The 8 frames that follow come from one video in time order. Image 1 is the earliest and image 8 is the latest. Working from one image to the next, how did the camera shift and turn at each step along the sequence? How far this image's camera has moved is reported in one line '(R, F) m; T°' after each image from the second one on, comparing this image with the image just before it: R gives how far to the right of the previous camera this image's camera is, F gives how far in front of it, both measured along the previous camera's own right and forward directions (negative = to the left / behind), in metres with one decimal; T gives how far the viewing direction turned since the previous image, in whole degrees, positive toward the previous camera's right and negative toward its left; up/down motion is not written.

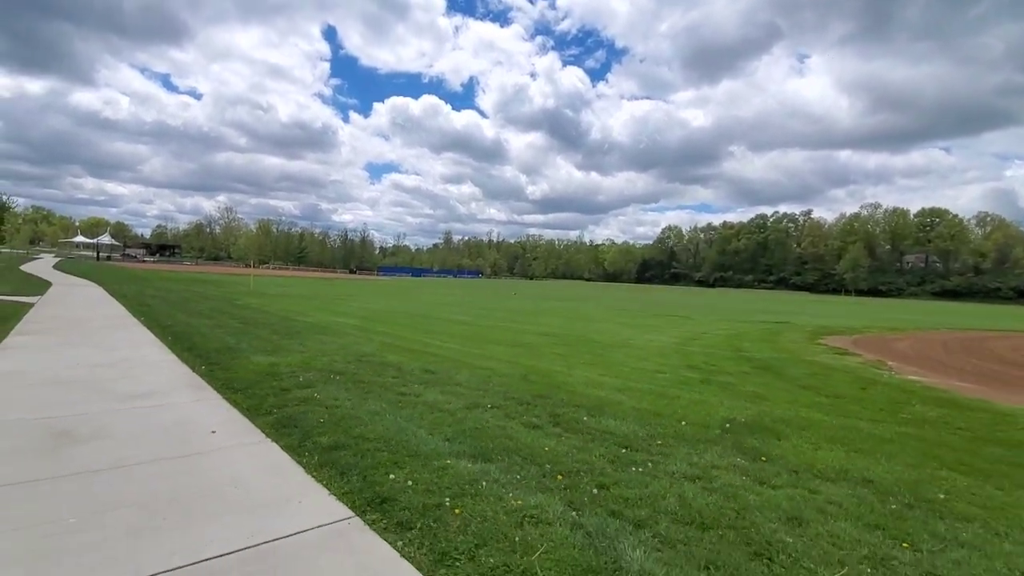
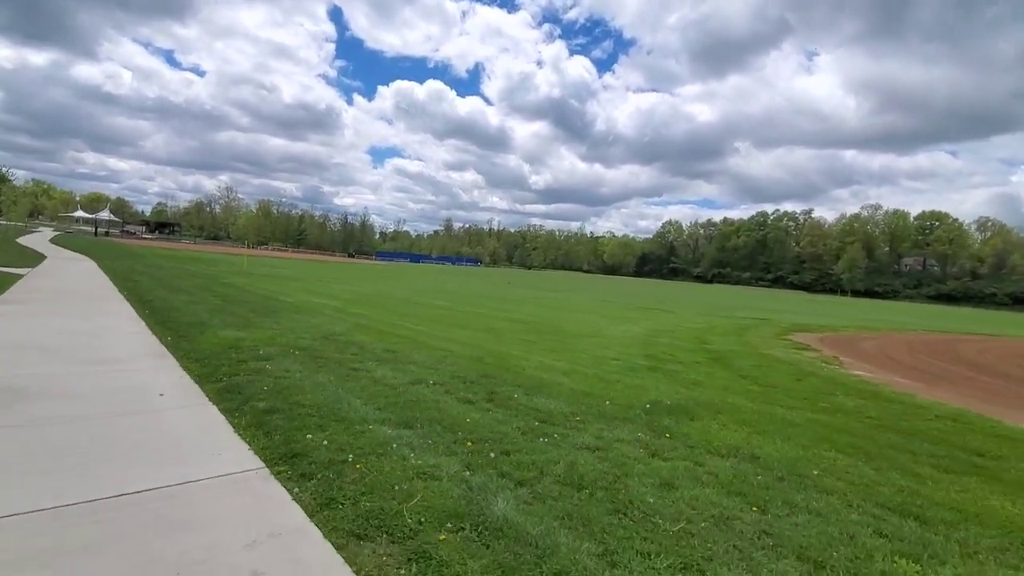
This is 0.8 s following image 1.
(+0.9, -0.4) m; 0°
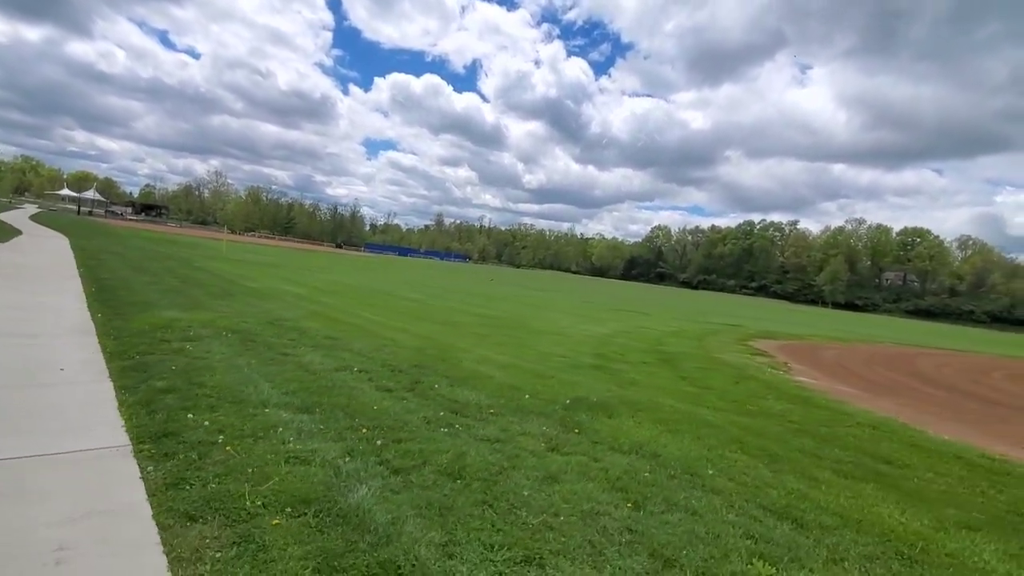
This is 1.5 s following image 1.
(+0.9, +0.1) m; +1°
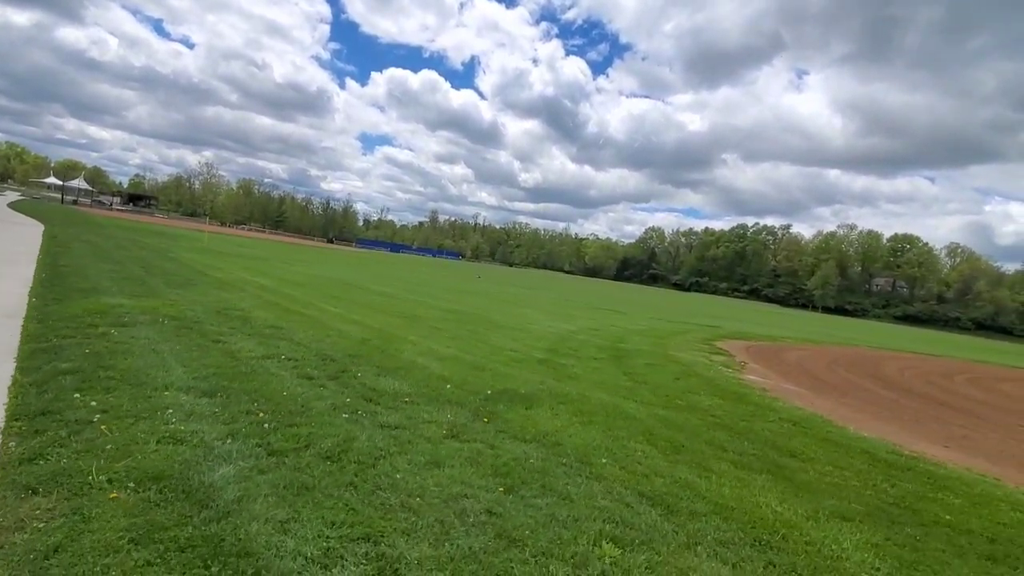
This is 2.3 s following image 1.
(+1.0, 0.0) m; +1°
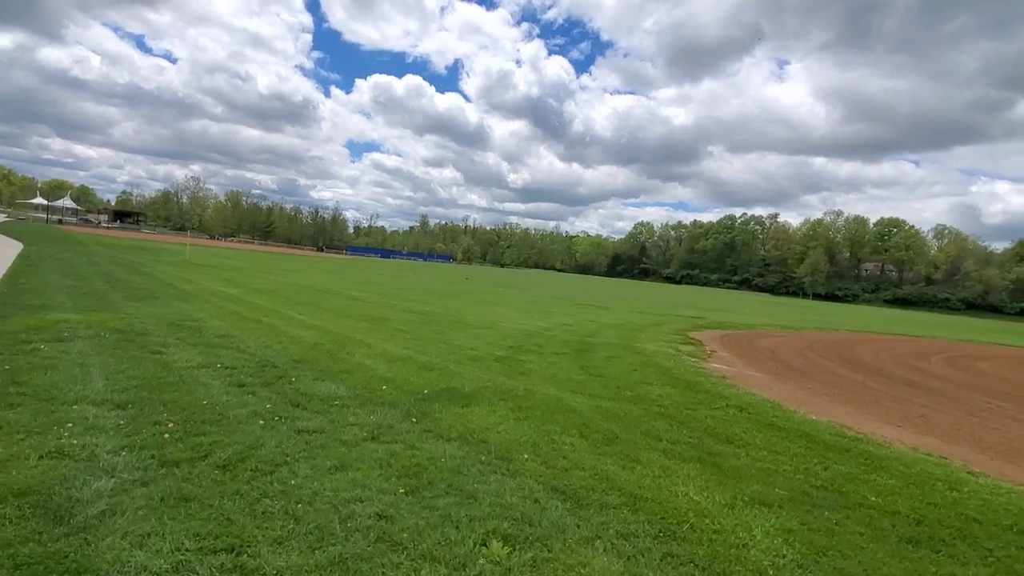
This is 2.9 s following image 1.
(+0.8, +0.2) m; +1°
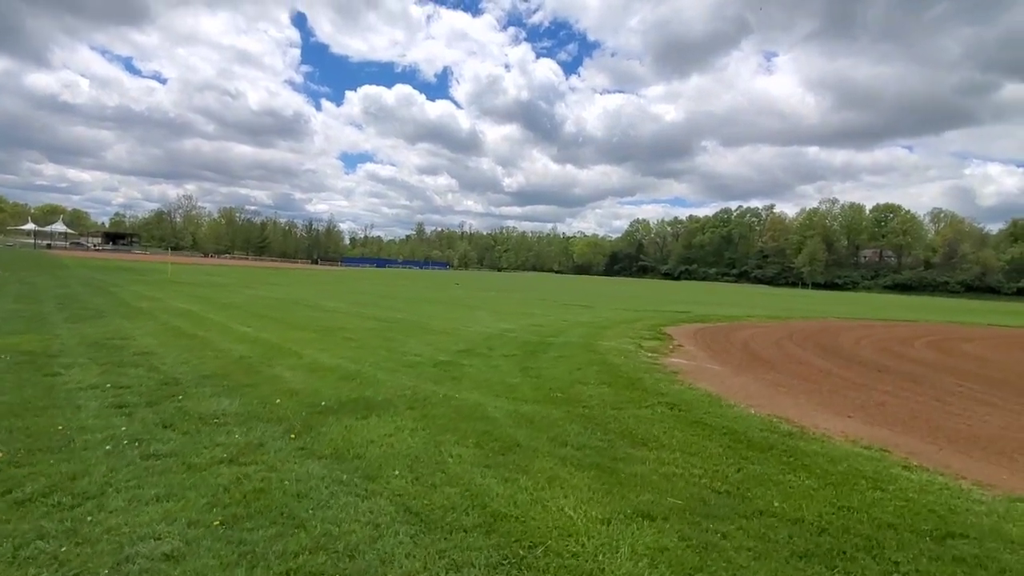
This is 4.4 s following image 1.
(+1.3, +0.6) m; 0°
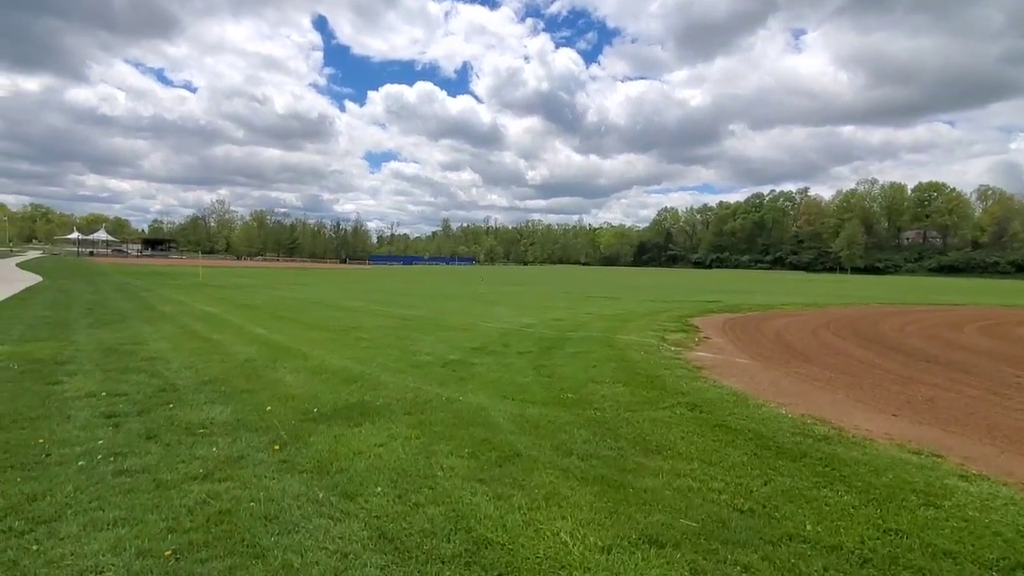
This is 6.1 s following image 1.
(+0.3, +0.5) m; -3°
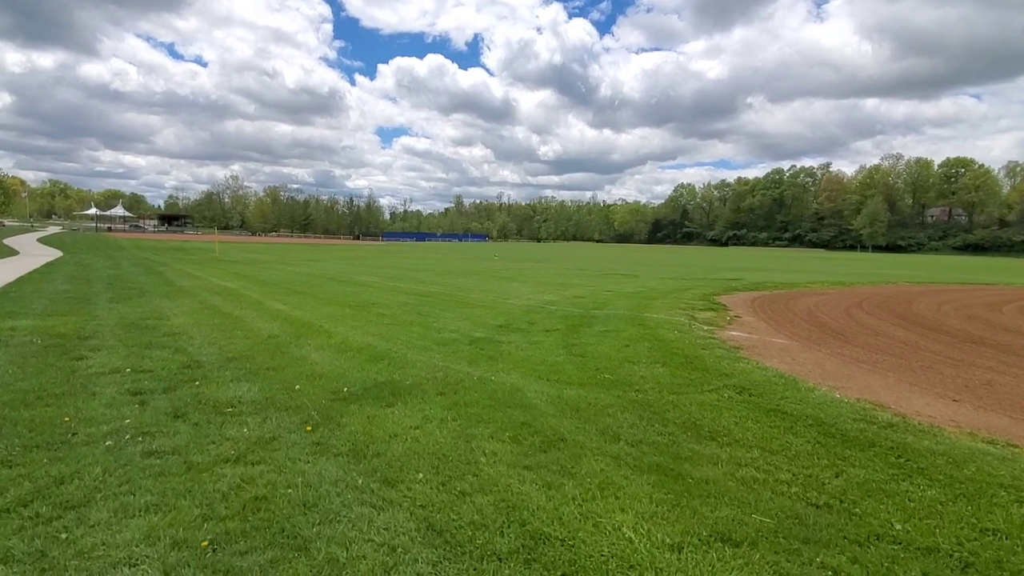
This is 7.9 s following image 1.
(-0.3, +0.3) m; -1°
